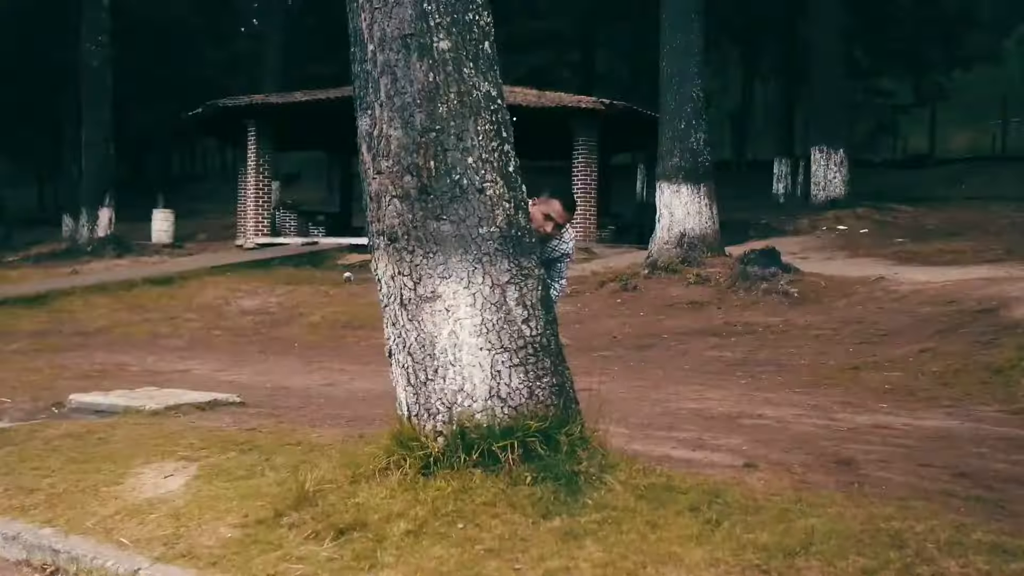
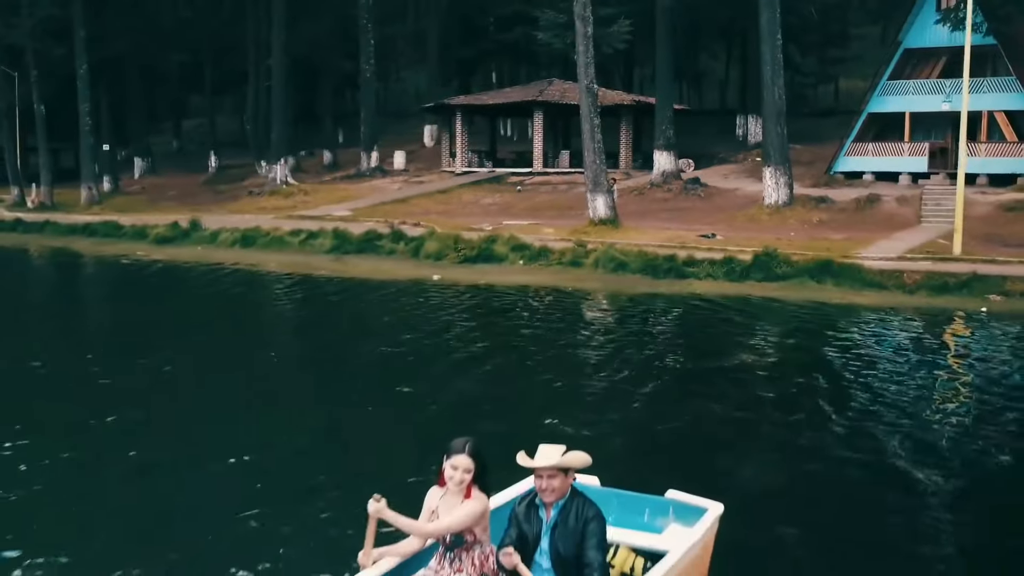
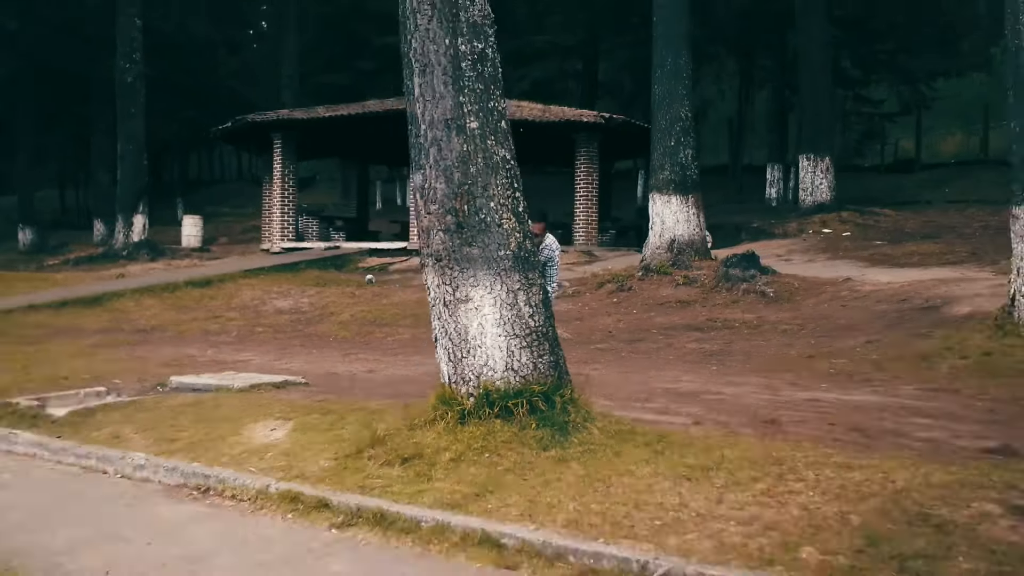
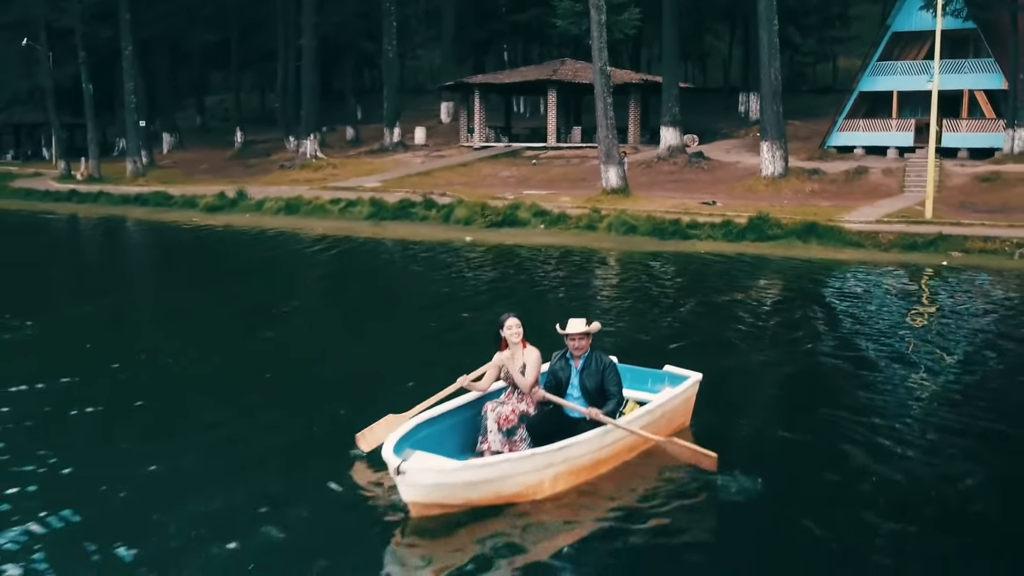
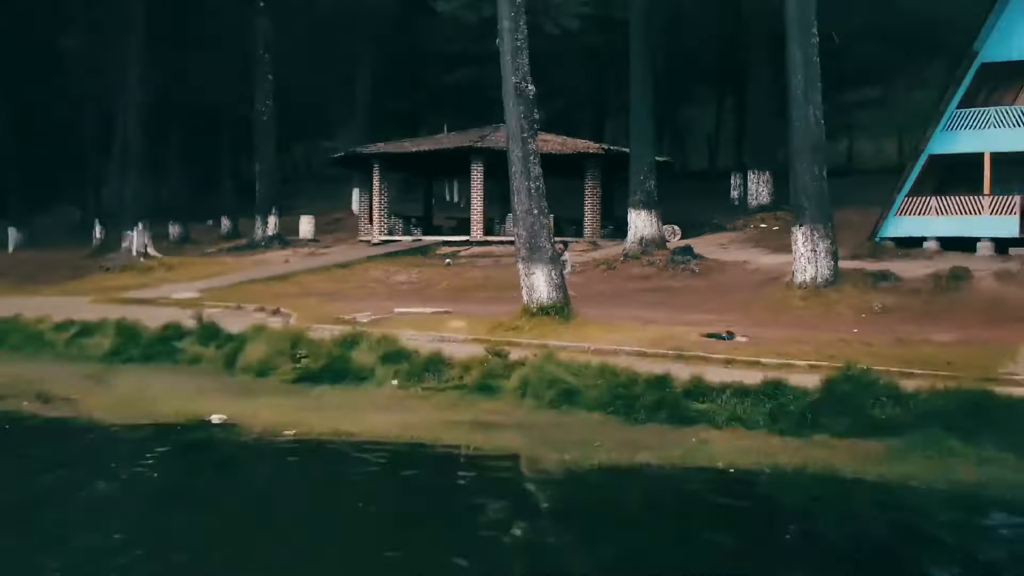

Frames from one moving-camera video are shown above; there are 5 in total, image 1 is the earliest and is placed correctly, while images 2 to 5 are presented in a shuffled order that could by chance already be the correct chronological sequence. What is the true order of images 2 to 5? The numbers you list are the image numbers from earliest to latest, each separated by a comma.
3, 5, 2, 4
